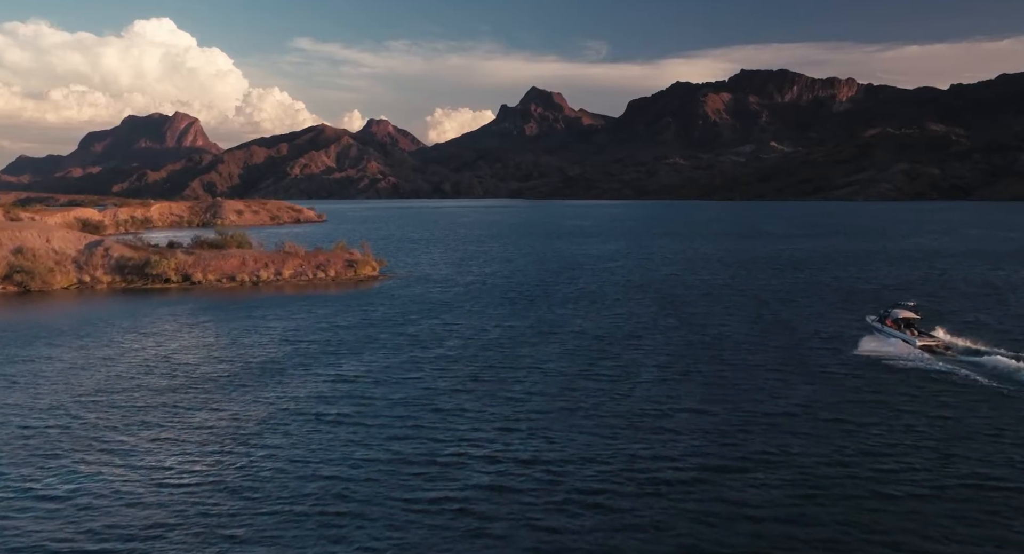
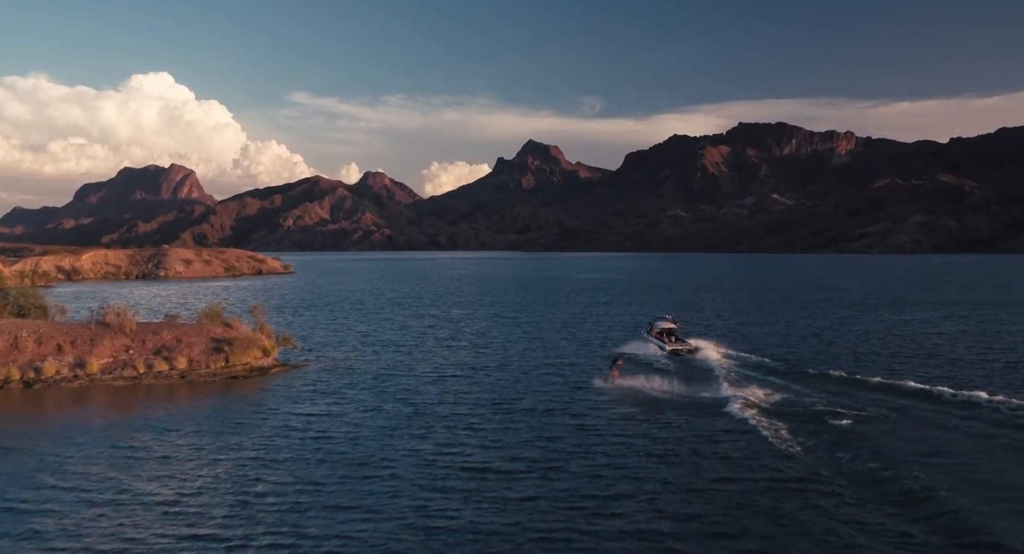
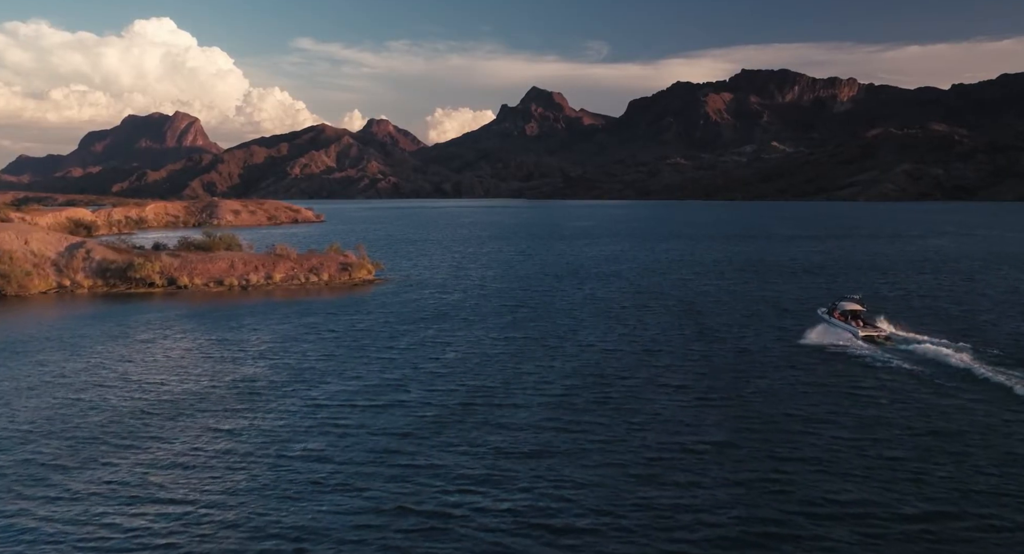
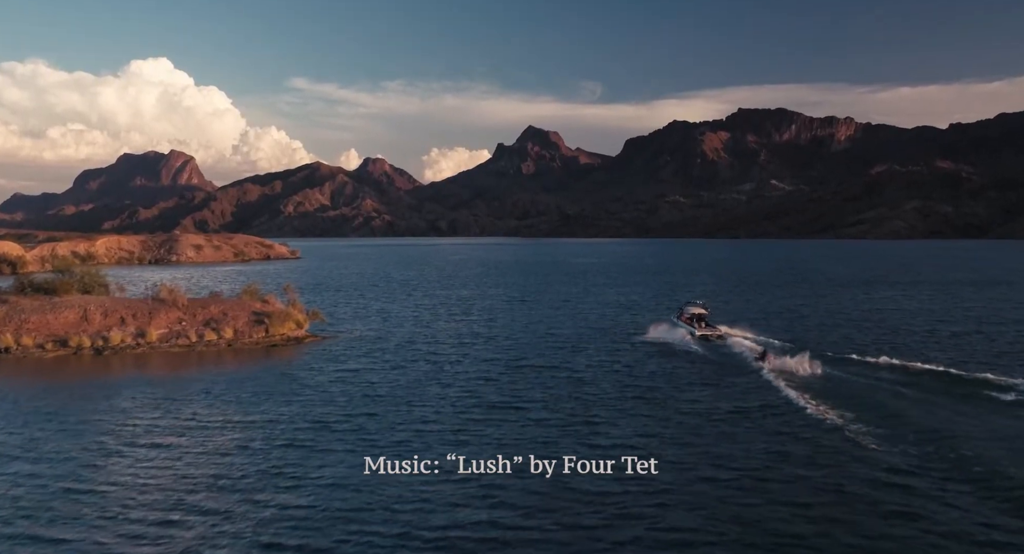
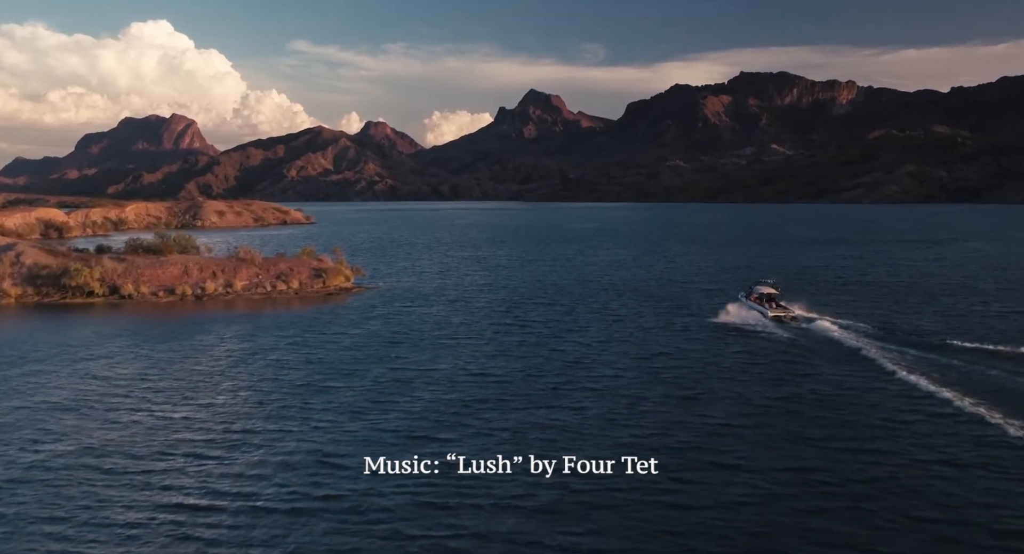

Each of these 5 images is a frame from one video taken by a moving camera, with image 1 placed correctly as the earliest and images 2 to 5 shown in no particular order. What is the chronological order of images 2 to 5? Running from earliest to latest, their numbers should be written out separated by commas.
3, 5, 4, 2
